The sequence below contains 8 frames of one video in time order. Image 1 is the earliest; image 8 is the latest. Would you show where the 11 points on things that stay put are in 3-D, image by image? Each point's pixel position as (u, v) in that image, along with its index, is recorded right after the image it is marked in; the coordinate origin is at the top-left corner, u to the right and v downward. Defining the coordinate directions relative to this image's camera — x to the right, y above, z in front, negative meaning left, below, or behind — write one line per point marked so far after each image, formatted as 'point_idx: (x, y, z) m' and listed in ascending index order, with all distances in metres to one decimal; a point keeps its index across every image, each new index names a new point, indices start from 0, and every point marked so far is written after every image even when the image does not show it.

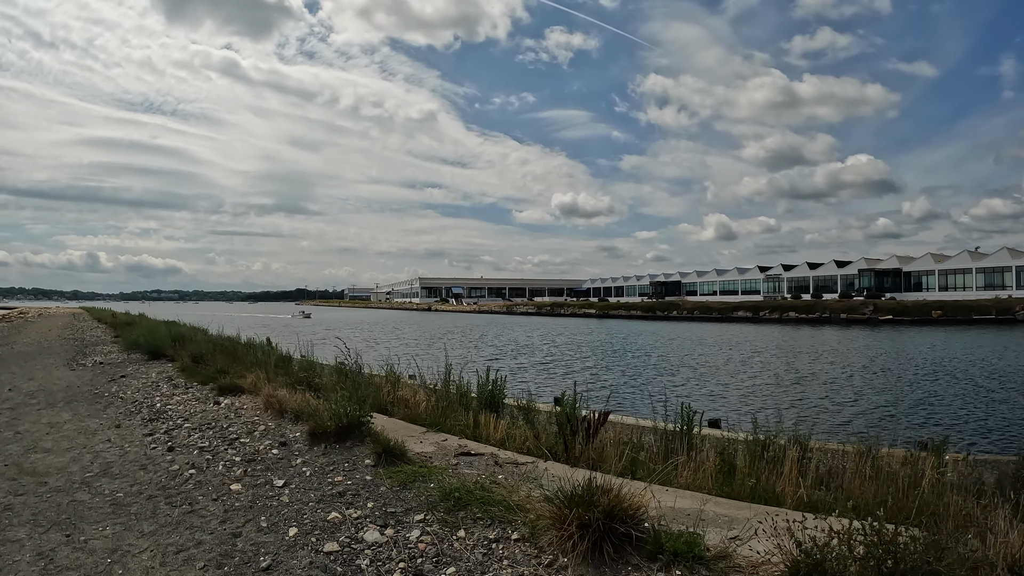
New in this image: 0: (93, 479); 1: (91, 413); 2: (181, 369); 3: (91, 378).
0: (-5.9, -2.7, +8.6) m
1: (-9.0, -2.7, +12.9) m
2: (-9.4, -2.4, +17.3) m
3: (-12.6, -2.7, +18.0) m
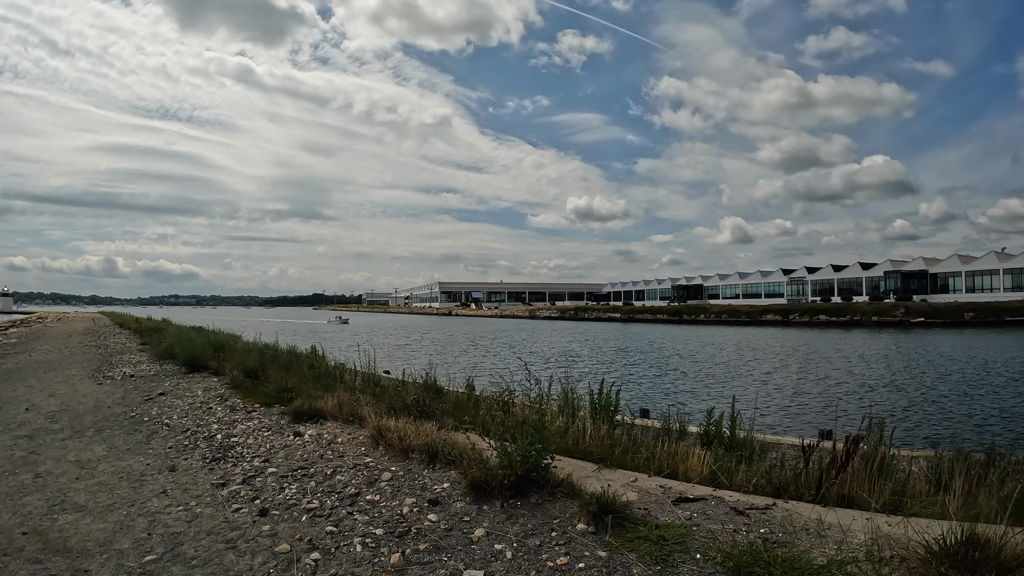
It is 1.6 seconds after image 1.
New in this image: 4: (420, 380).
0: (-3.2, -2.6, +5.5) m
1: (-6.2, -2.6, +9.9) m
2: (-6.6, -2.3, +14.3) m
3: (-9.7, -2.7, +15.1) m
4: (-2.5, -2.9, +18.8) m
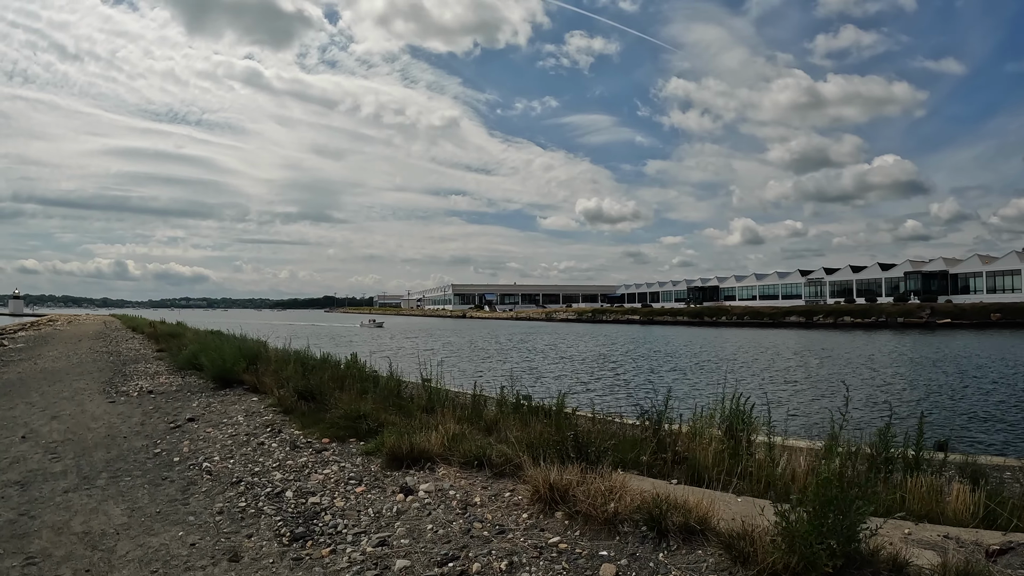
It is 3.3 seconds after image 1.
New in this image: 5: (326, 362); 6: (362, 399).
0: (-1.0, -2.4, +2.5) m
1: (-3.9, -2.5, +6.9) m
2: (-4.2, -2.3, +11.3) m
3: (-7.4, -2.6, +12.1) m
4: (-0.1, -2.8, +15.7) m
5: (-5.9, -2.3, +19.3) m
6: (-3.0, -2.2, +11.9) m
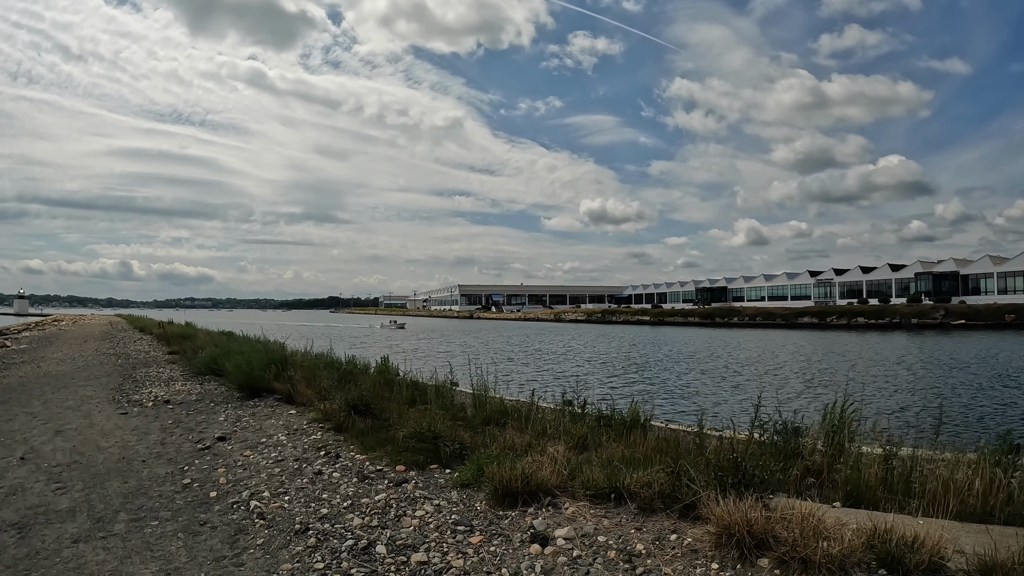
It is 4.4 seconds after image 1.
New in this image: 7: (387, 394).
0: (+0.4, -2.3, +0.7) m
1: (-2.5, -2.4, +5.1) m
2: (-2.8, -2.2, +9.5) m
3: (-6.0, -2.5, +10.3) m
4: (+1.3, -2.7, +13.9) m
5: (-4.4, -2.2, +17.5) m
6: (-1.6, -2.1, +10.1) m
7: (-2.5, -2.1, +12.2) m
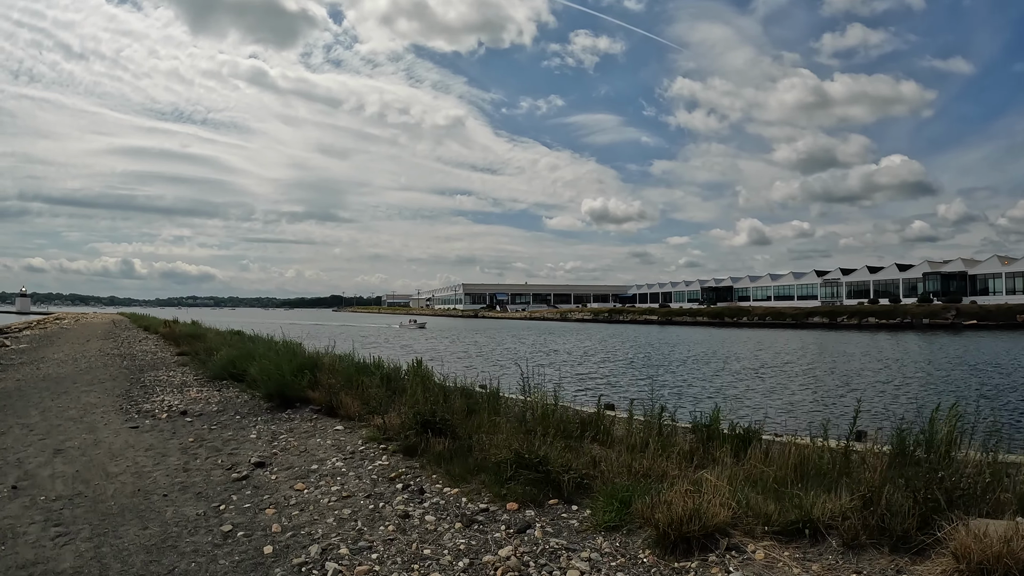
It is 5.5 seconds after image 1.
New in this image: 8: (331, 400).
0: (+1.7, -2.2, -1.1) m
1: (-1.2, -2.3, +3.3) m
2: (-1.5, -2.0, +7.7) m
3: (-4.6, -2.4, +8.5) m
4: (+2.7, -2.6, +12.1) m
5: (-3.1, -2.1, +15.7) m
6: (-0.3, -2.0, +8.3) m
7: (-1.2, -2.0, +10.4) m
8: (-3.1, -1.9, +10.4) m
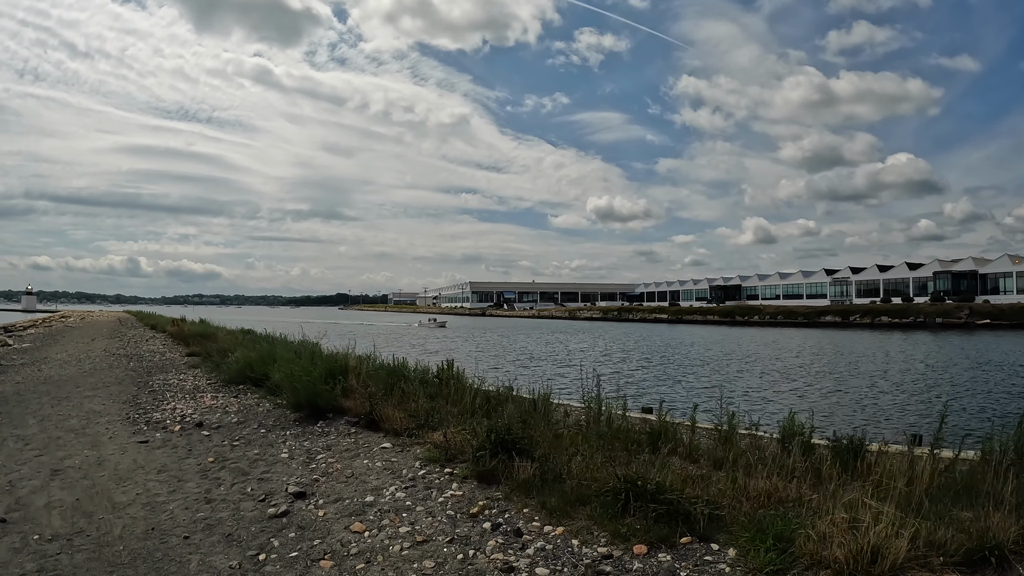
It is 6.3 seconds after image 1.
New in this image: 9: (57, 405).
0: (+2.7, -2.1, -2.5) m
1: (-0.2, -2.2, +1.9) m
2: (-0.5, -1.9, +6.3) m
3: (-3.6, -2.3, +7.1) m
4: (+3.7, -2.5, +10.7) m
5: (-2.1, -2.0, +14.3) m
6: (+0.7, -1.9, +6.9) m
7: (-0.2, -1.9, +9.0) m
8: (-2.1, -1.8, +9.1) m
9: (-9.8, -2.5, +13.0) m
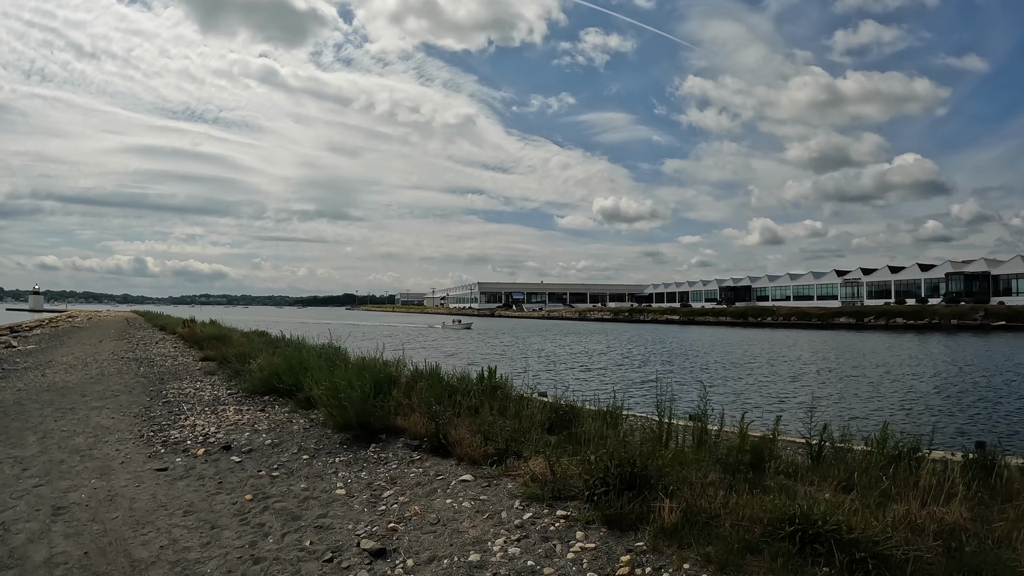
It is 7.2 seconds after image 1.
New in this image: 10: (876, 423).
0: (+3.7, -2.1, -4.1) m
1: (+0.9, -2.2, +0.4) m
2: (+0.6, -1.9, +4.8) m
3: (-2.5, -2.3, +5.7) m
4: (+4.8, -2.5, +9.2) m
5: (-0.9, -2.0, +12.9) m
6: (+1.9, -1.9, +5.4) m
7: (+1.0, -1.9, +7.5) m
8: (-1.0, -1.8, +7.6) m
9: (-8.6, -2.5, +11.6) m
10: (+10.0, -3.8, +16.5) m
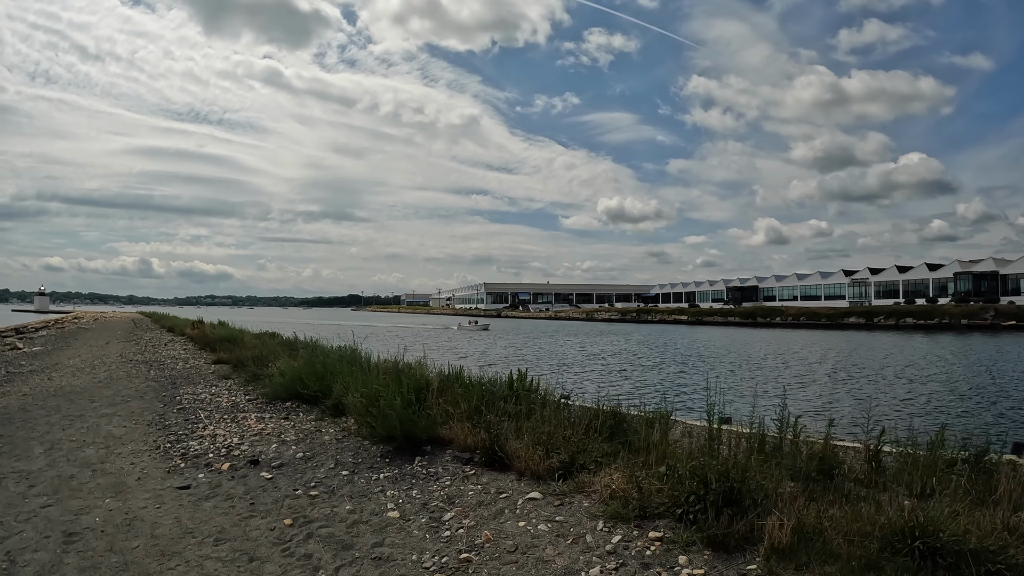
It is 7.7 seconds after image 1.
0: (+4.4, -2.1, -4.9) m
1: (+1.5, -2.1, -0.4) m
2: (+1.3, -1.9, +4.0) m
3: (-1.8, -2.2, +4.9) m
4: (+5.6, -2.5, +8.4) m
5: (-0.1, -1.9, +12.1) m
6: (+2.6, -1.9, +4.6) m
7: (+1.7, -1.9, +6.7) m
8: (-0.3, -1.8, +6.8) m
9: (-7.9, -2.5, +10.9) m
10: (+10.8, -3.7, +15.6) m
